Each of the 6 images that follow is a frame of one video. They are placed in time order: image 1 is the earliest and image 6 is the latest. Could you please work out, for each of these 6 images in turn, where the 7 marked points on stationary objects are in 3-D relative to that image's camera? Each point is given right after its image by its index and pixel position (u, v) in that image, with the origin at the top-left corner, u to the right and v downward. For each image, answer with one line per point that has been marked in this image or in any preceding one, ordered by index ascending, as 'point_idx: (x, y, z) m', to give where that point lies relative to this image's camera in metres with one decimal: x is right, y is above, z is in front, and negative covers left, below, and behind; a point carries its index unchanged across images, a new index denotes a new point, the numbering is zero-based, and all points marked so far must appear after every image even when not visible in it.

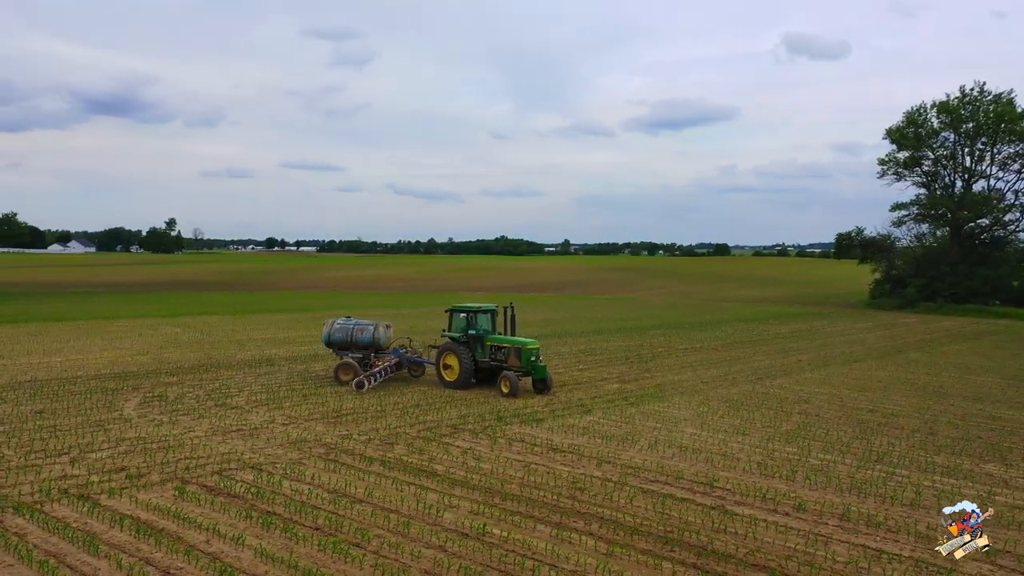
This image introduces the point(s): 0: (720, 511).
0: (+2.3, -2.5, +8.1) m
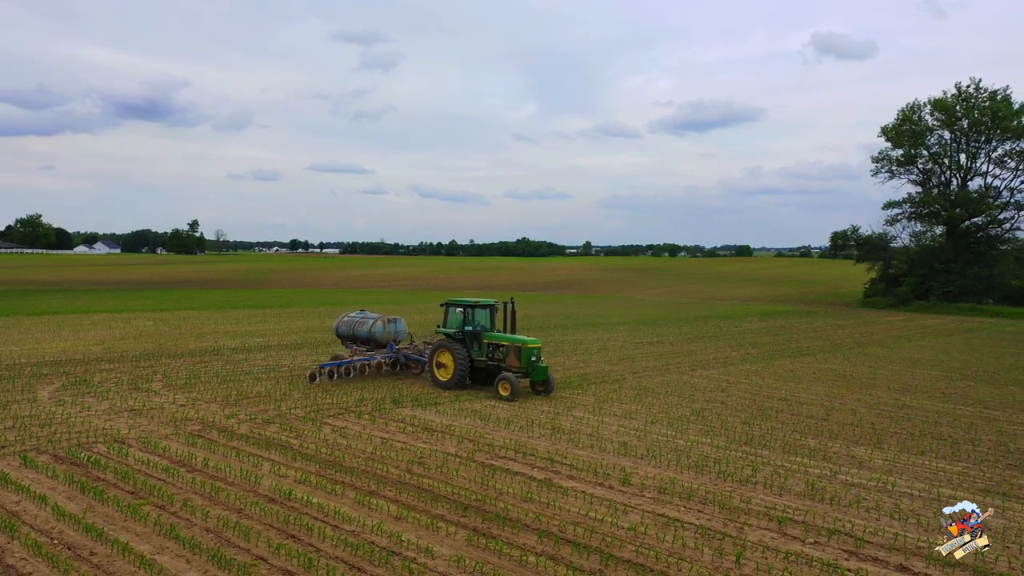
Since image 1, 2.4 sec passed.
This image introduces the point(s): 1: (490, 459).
0: (+0.3, -2.3, +8.4) m
1: (-0.3, -2.2, +9.3) m
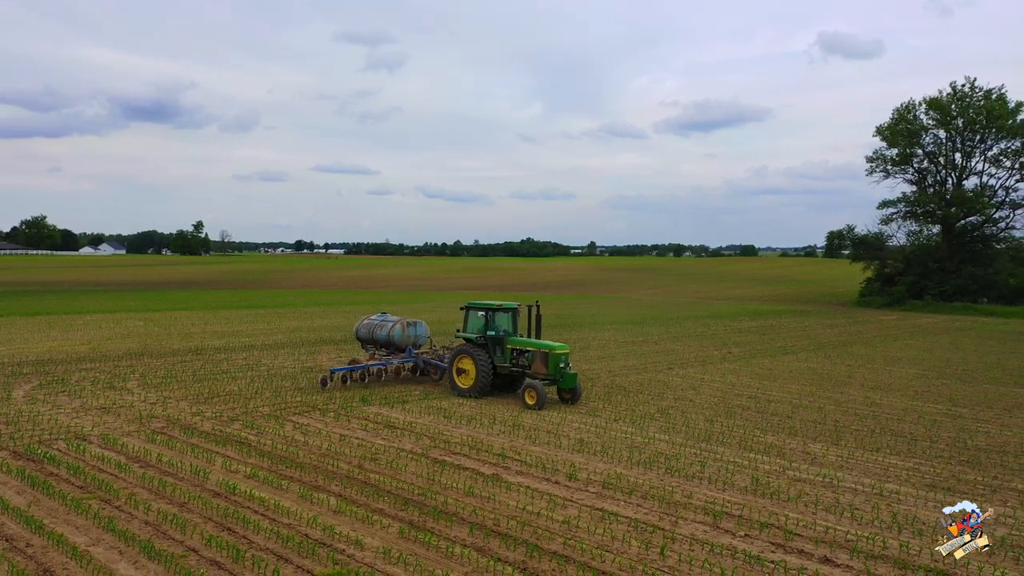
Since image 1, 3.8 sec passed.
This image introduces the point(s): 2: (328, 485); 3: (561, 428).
0: (-0.3, -2.3, +8.5) m
1: (-0.9, -2.2, +9.5) m
2: (-2.1, -2.2, +8.0) m
3: (+0.8, -2.2, +11.4) m
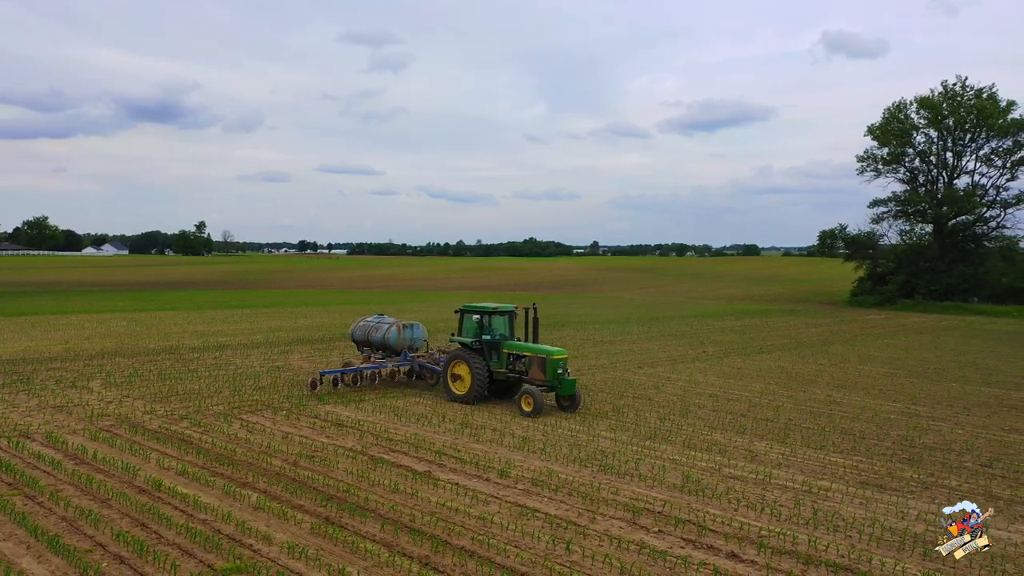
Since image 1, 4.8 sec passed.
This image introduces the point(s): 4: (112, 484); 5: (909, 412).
0: (-1.2, -2.3, +8.6) m
1: (-1.8, -2.2, +9.6) m
2: (-2.9, -2.2, +8.1) m
3: (0.0, -2.2, +11.5) m
4: (-4.4, -2.2, +7.8) m
5: (+7.9, -2.5, +14.2) m
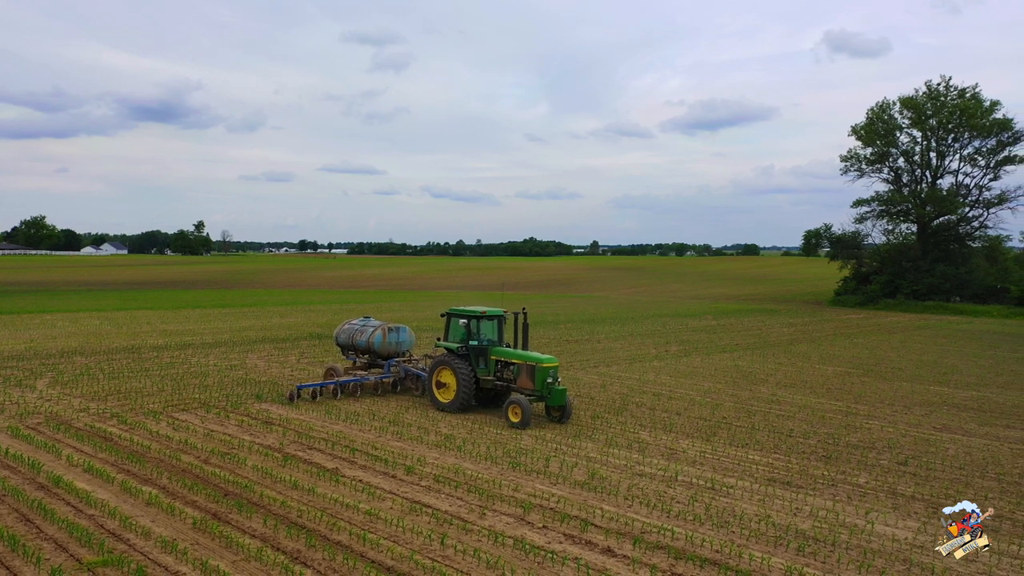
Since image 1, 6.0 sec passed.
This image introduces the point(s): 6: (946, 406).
0: (-2.3, -2.3, +8.7) m
1: (-2.9, -2.2, +9.7) m
2: (-4.1, -2.2, +8.2) m
3: (-1.2, -2.2, +11.6) m
4: (-5.6, -2.1, +7.9) m
5: (+6.7, -2.5, +14.3) m
6: (+9.5, -2.6, +15.5) m
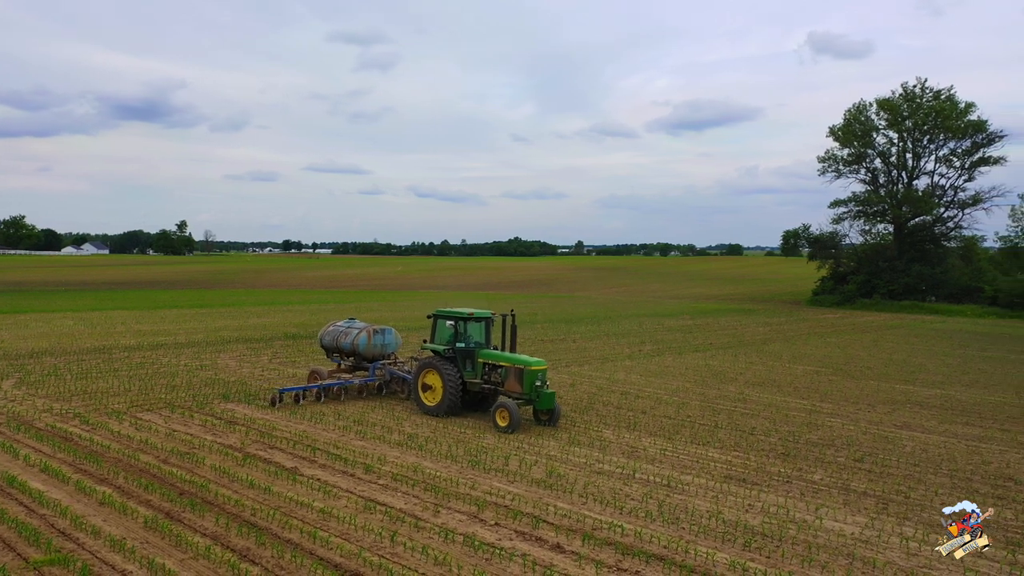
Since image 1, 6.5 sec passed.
0: (-2.9, -2.3, +8.8) m
1: (-3.5, -2.2, +9.7) m
2: (-4.6, -2.2, +8.2) m
3: (-1.8, -2.2, +11.7) m
4: (-6.1, -2.1, +7.9) m
5: (+6.1, -2.5, +14.5) m
6: (+8.8, -2.6, +15.8) m
